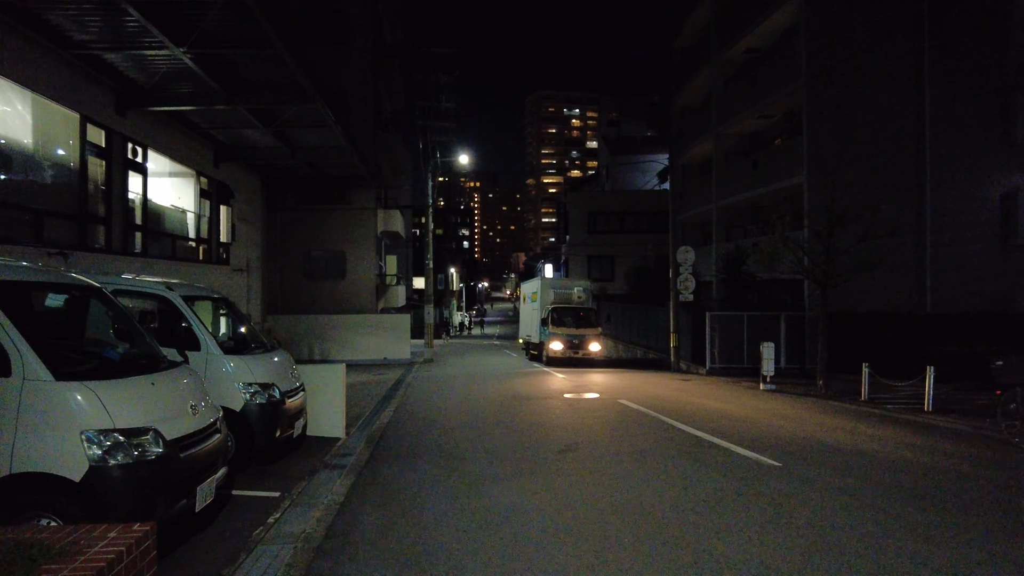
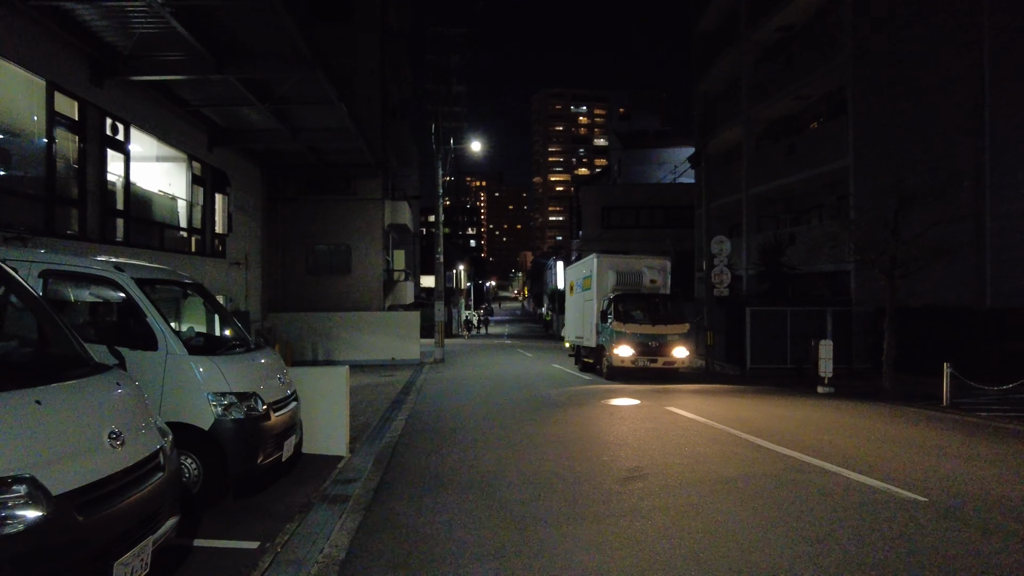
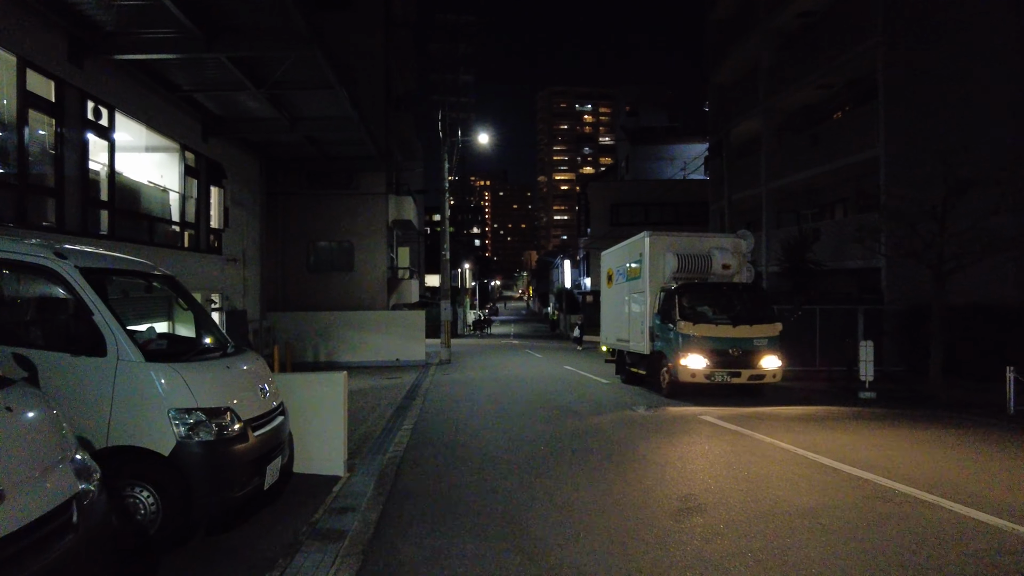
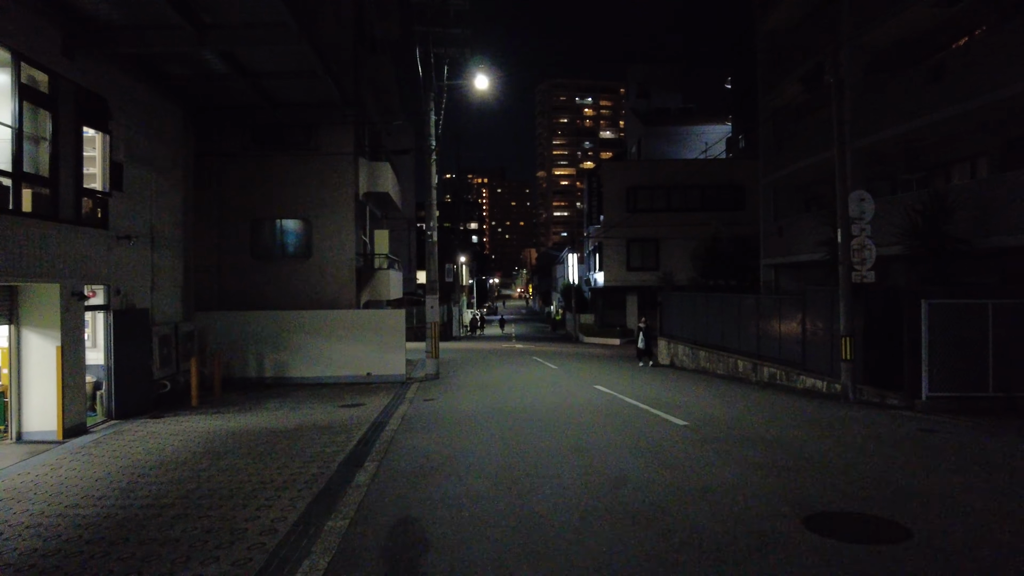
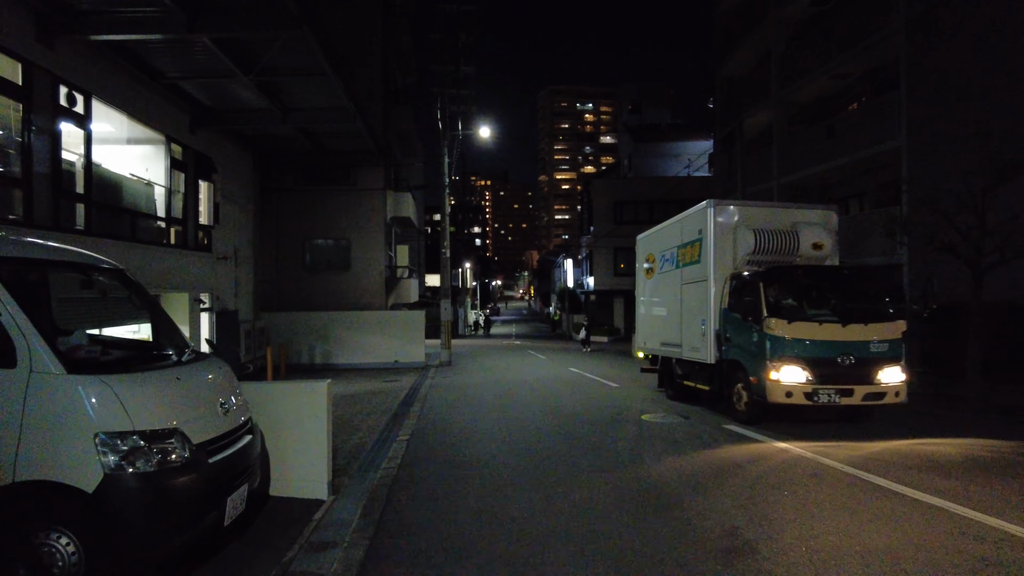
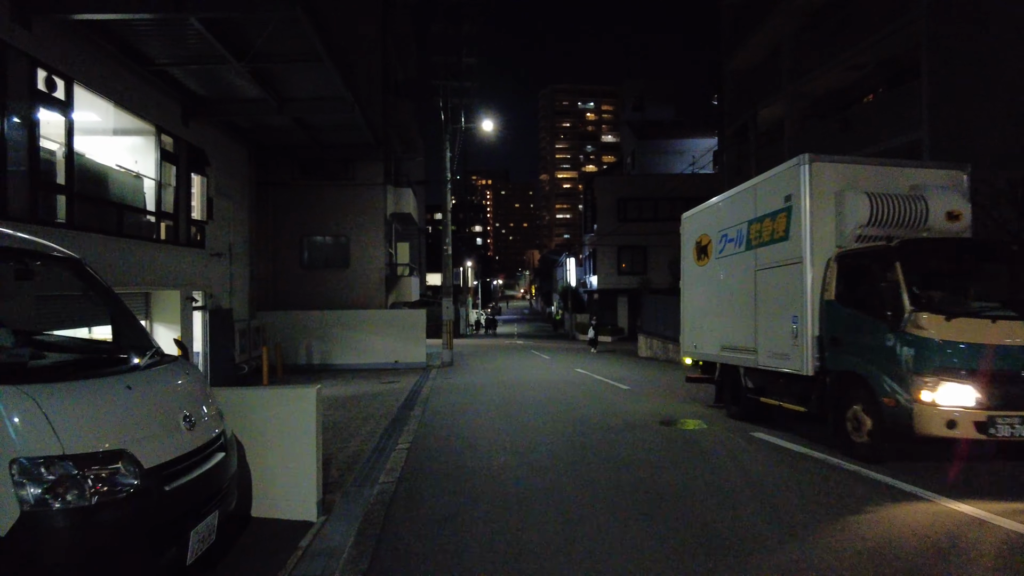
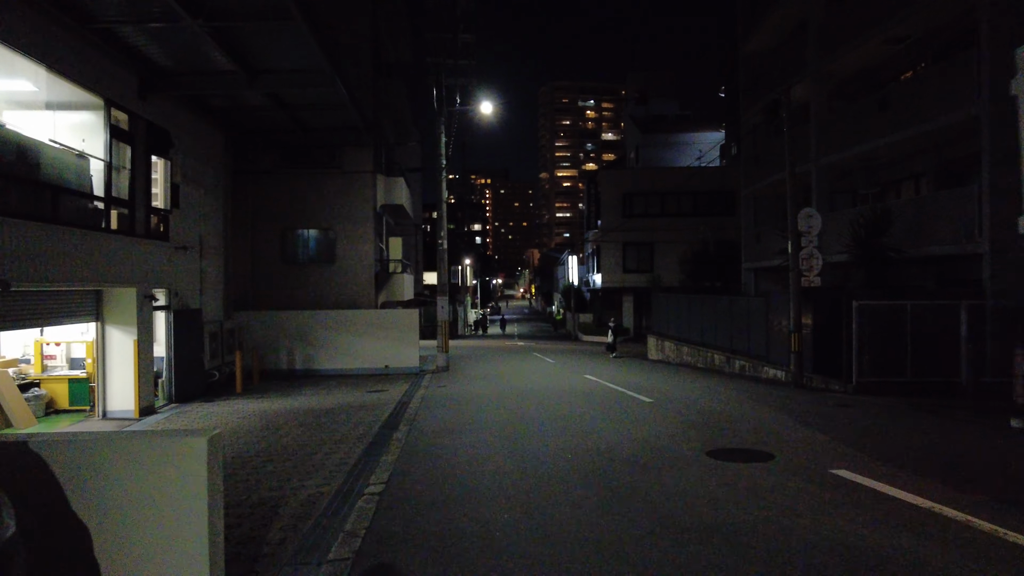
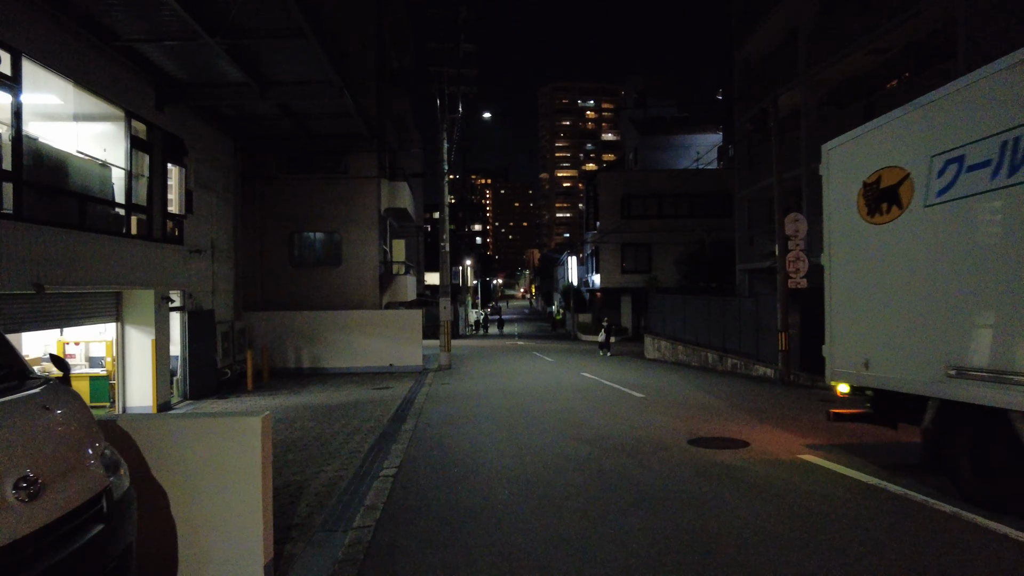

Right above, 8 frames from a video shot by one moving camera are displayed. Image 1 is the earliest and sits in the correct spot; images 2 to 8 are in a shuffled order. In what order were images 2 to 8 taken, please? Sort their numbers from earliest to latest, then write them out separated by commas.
2, 3, 5, 6, 8, 7, 4
